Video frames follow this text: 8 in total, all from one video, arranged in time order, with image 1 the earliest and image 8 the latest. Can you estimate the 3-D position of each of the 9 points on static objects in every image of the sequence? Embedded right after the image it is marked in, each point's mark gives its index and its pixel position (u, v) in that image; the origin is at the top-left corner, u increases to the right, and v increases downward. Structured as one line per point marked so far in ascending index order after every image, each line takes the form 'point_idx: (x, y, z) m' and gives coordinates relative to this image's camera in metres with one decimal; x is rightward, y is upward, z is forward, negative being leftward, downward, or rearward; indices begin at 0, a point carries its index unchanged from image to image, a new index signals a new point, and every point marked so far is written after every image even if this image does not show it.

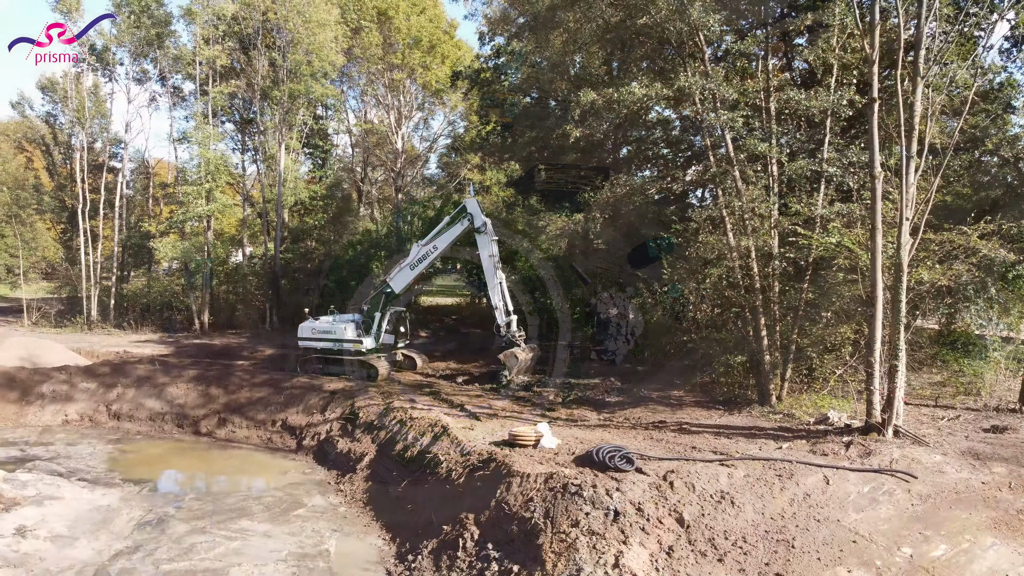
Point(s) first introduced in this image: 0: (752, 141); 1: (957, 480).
0: (+4.4, +2.7, +10.6) m
1: (+4.8, -2.1, +6.3) m
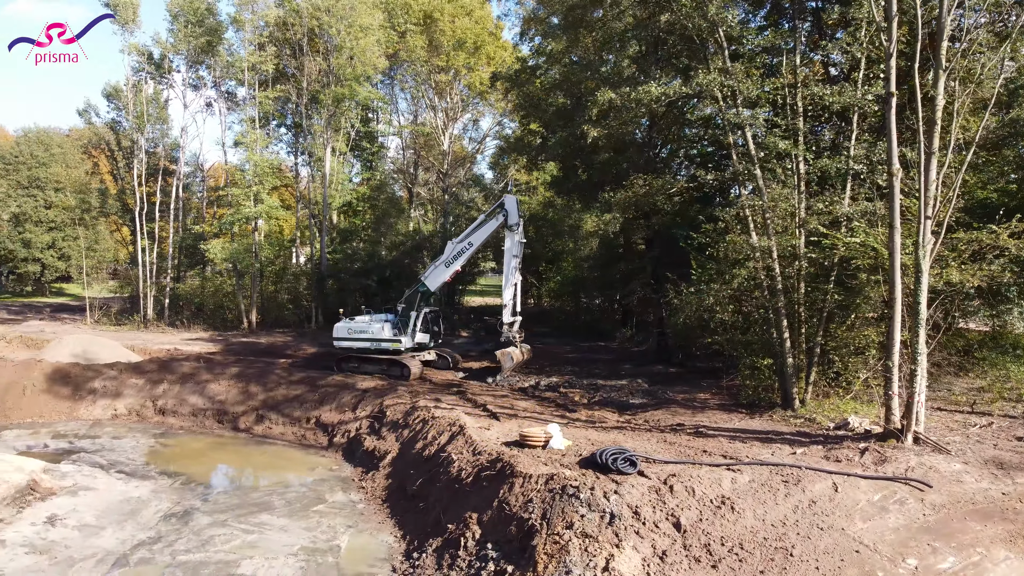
0: (+4.6, +2.6, +10.3) m
1: (+4.8, -2.1, +6.0) m
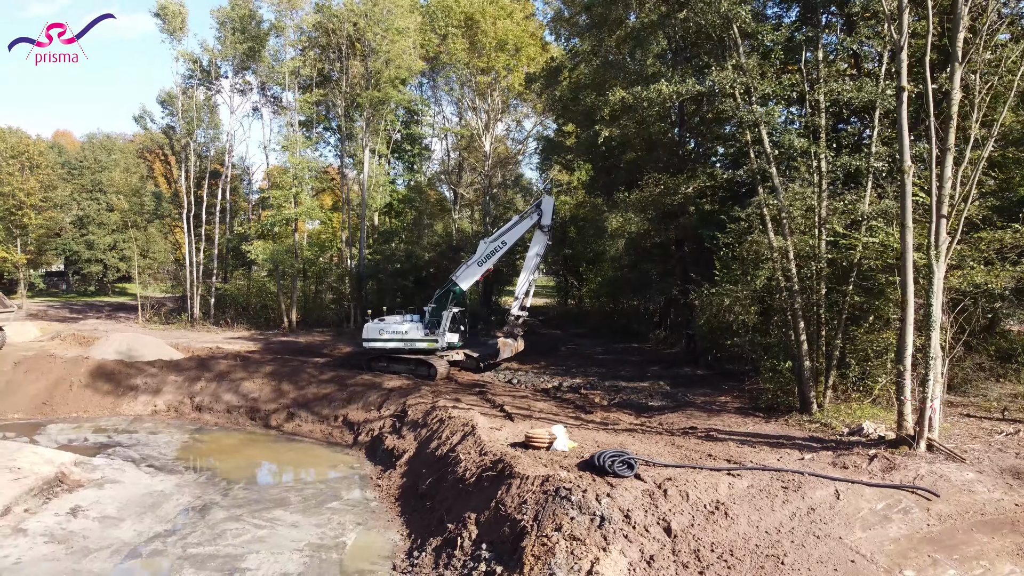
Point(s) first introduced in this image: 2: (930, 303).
0: (+4.8, +2.6, +10.0) m
1: (+4.7, -2.1, +5.7) m
2: (+5.0, -0.2, +6.9) m
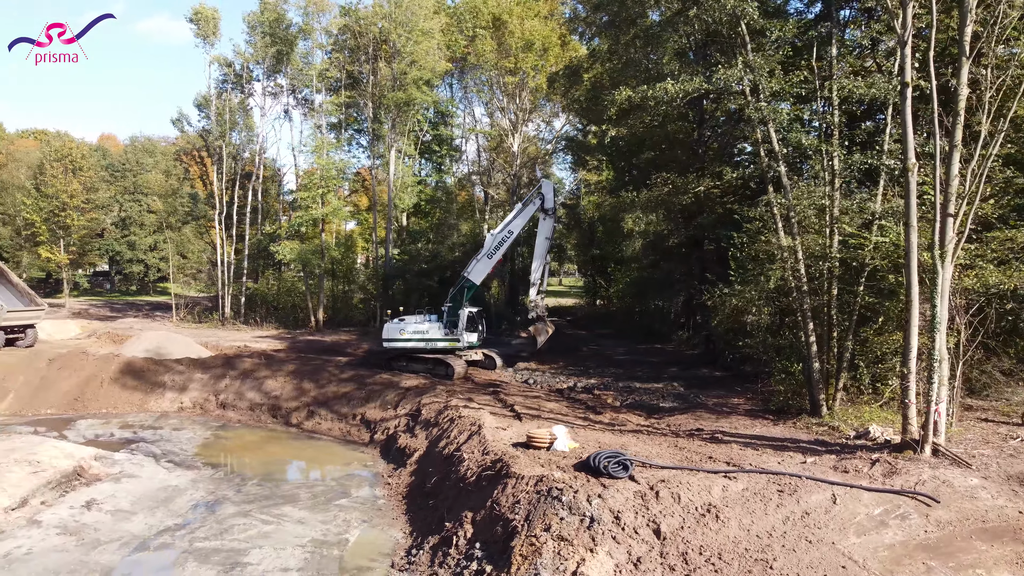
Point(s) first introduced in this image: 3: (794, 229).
0: (+4.8, +2.6, +9.9) m
1: (+4.6, -2.1, +5.6) m
2: (+5.0, -0.2, +6.8) m
3: (+5.0, +1.0, +10.1) m
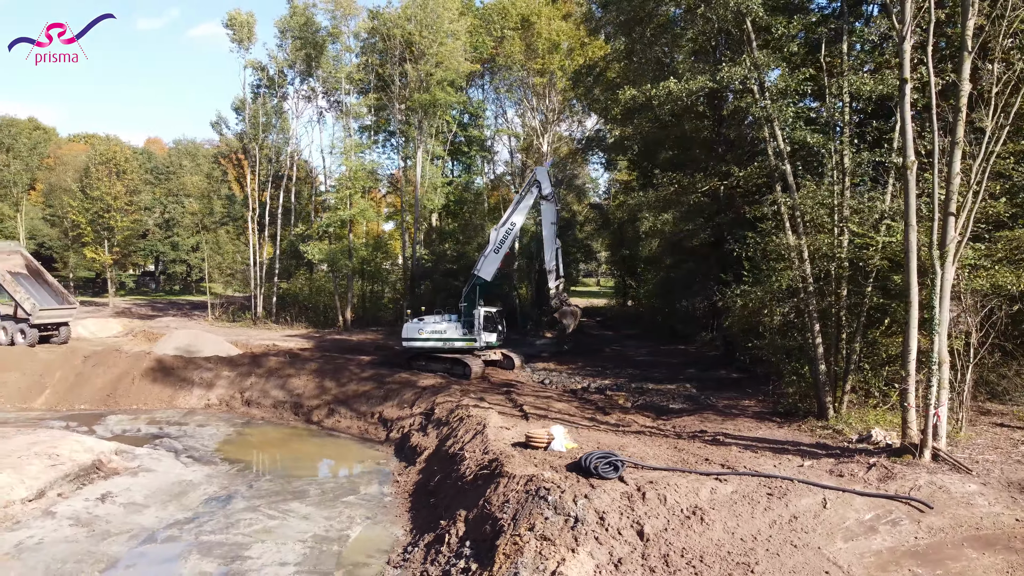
0: (+4.9, +2.6, +9.7) m
1: (+4.4, -2.1, +5.4) m
2: (+4.9, -0.2, +6.6) m
3: (+5.0, +1.0, +10.0) m
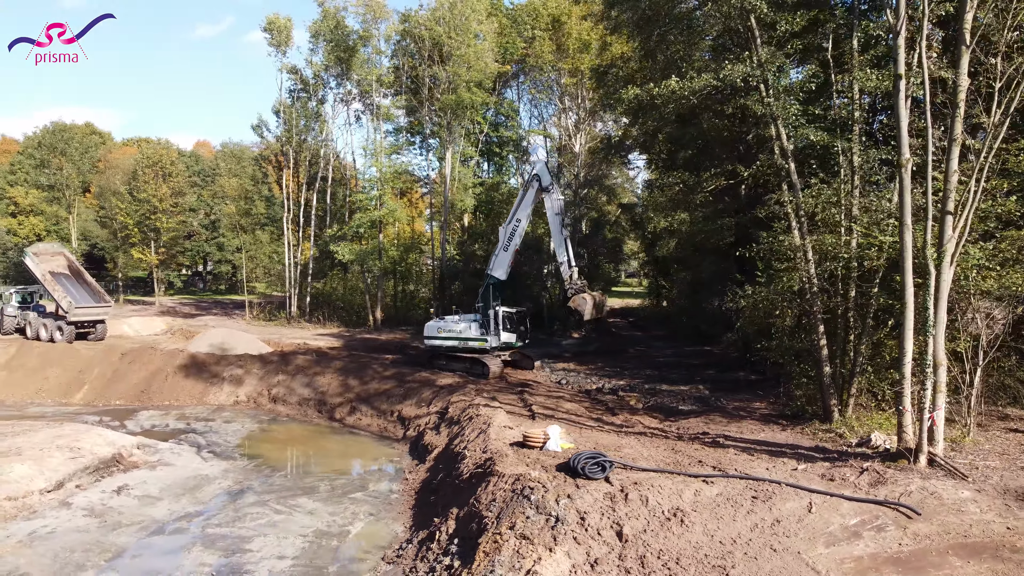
0: (+4.9, +2.6, +9.5) m
1: (+4.2, -2.1, +5.3) m
2: (+4.7, -0.2, +6.4) m
3: (+5.0, +1.0, +9.8) m
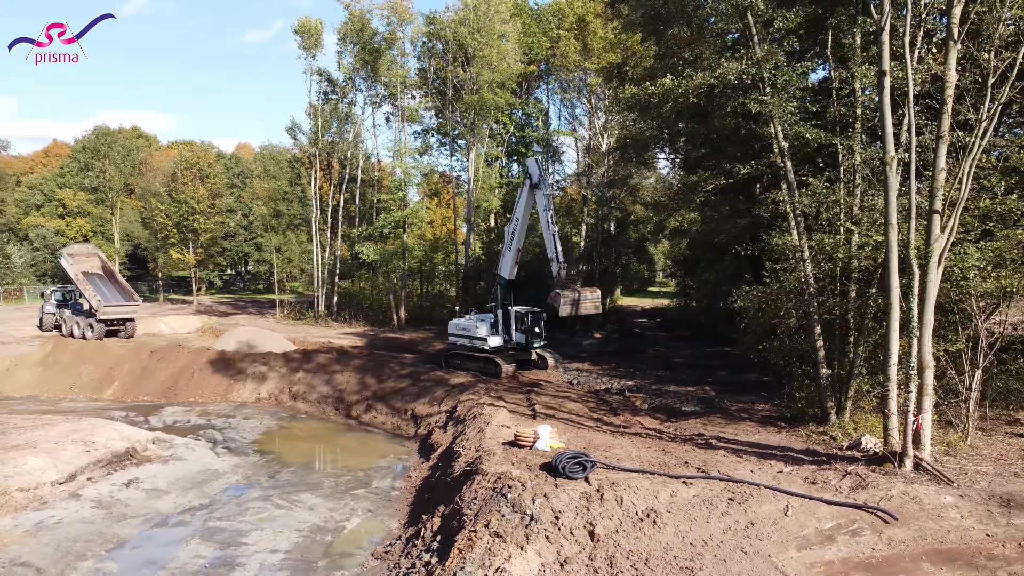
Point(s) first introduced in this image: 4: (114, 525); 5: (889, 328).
0: (+4.8, +2.6, +9.4) m
1: (+4.0, -2.2, +5.2) m
2: (+4.5, -0.2, +6.3) m
3: (+4.9, +1.0, +9.7) m
4: (-5.9, -3.5, +8.6) m
5: (+4.2, -0.4, +6.4) m
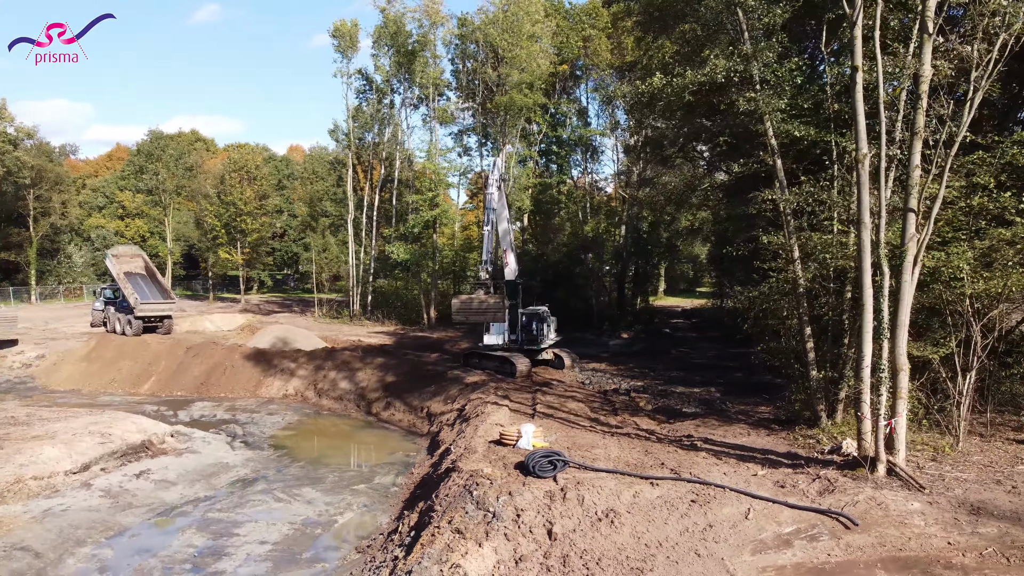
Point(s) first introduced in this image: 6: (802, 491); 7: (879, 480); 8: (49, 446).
0: (+4.6, +2.6, +9.2) m
1: (+3.6, -2.2, +5.1) m
2: (+4.2, -0.2, +6.2) m
3: (+4.8, +1.0, +9.5) m
4: (-6.1, -3.5, +9.0) m
5: (+3.9, -0.4, +6.3) m
6: (+3.0, -2.1, +5.9) m
7: (+3.8, -2.0, +6.0) m
8: (-8.6, -2.9, +10.7) m
